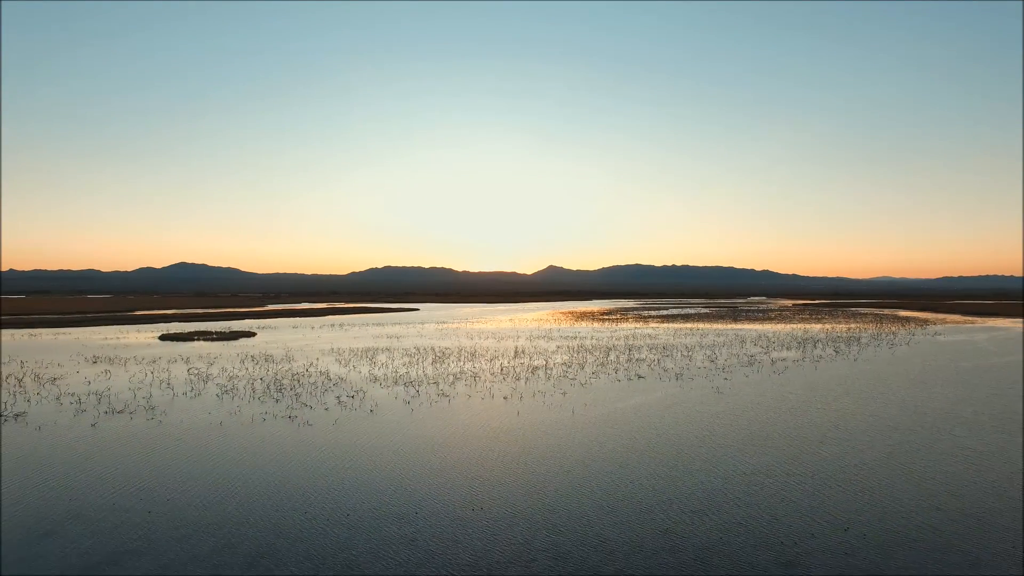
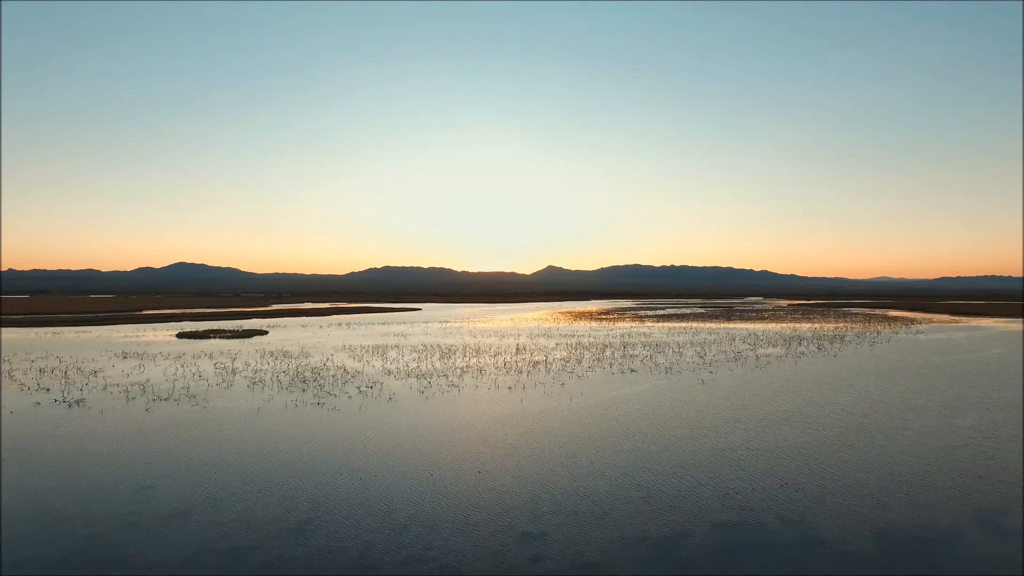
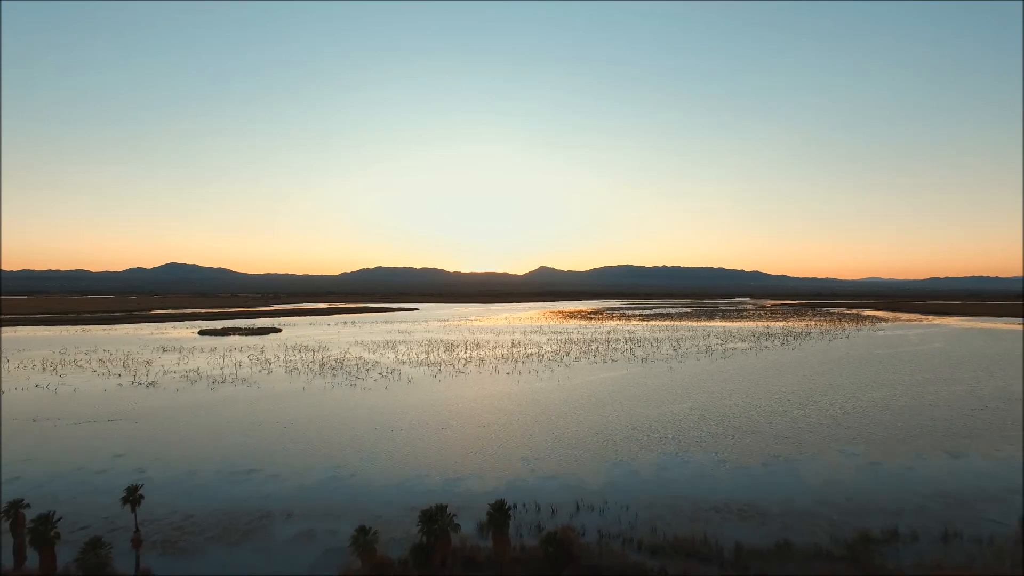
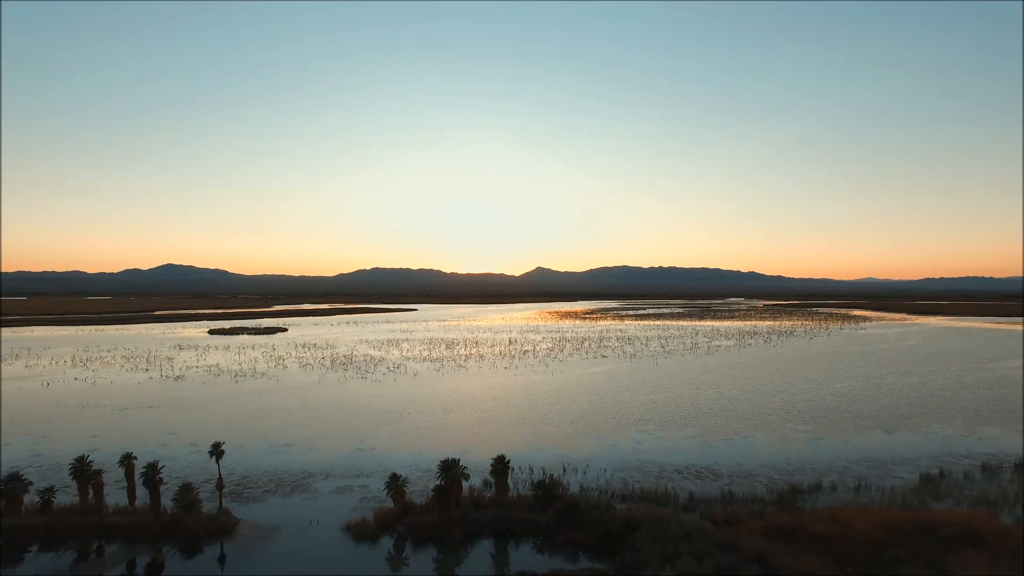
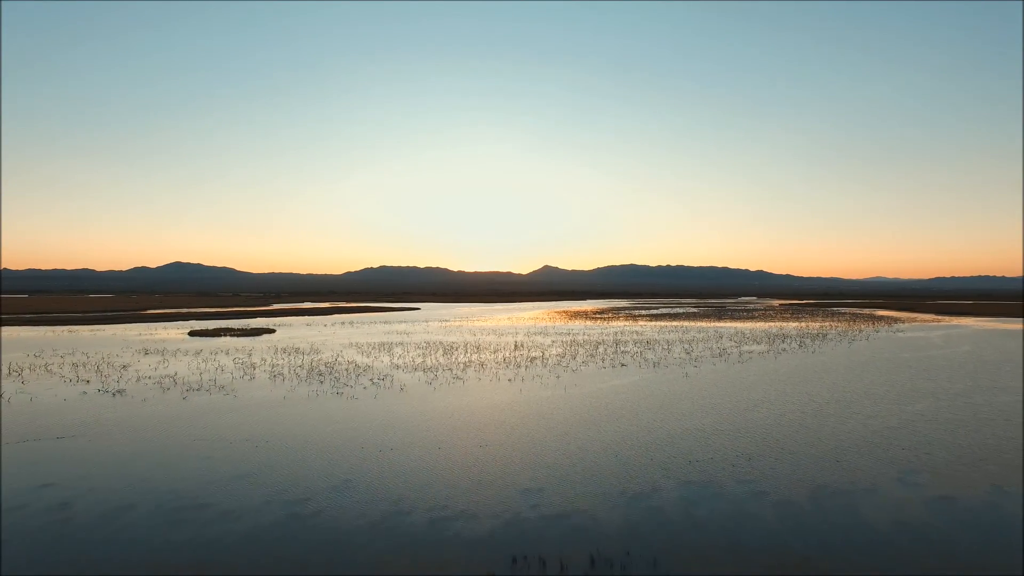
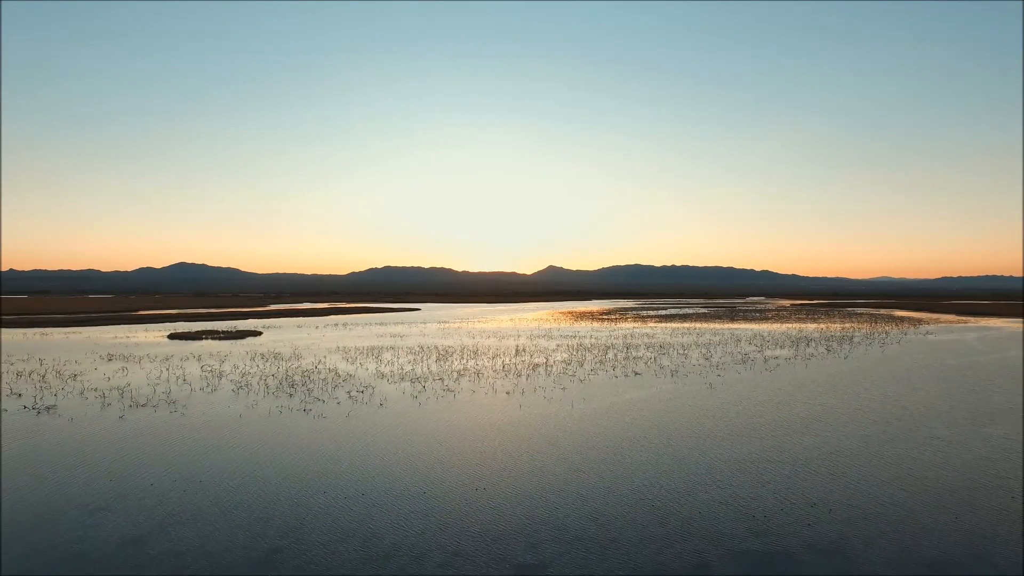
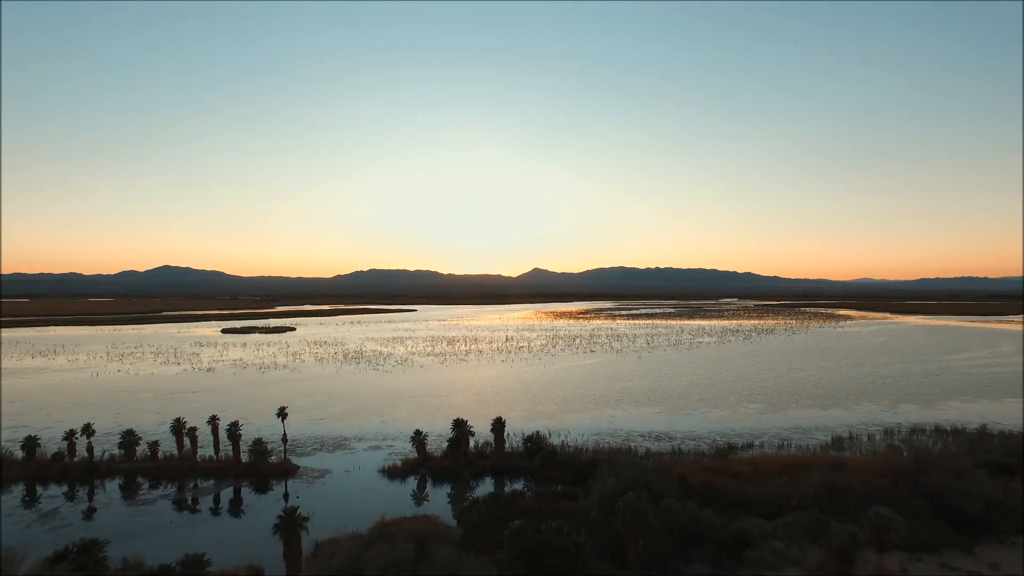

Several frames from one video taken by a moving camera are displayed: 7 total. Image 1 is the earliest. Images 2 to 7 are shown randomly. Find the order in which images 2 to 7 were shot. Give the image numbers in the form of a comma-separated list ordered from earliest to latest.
6, 2, 5, 3, 4, 7
